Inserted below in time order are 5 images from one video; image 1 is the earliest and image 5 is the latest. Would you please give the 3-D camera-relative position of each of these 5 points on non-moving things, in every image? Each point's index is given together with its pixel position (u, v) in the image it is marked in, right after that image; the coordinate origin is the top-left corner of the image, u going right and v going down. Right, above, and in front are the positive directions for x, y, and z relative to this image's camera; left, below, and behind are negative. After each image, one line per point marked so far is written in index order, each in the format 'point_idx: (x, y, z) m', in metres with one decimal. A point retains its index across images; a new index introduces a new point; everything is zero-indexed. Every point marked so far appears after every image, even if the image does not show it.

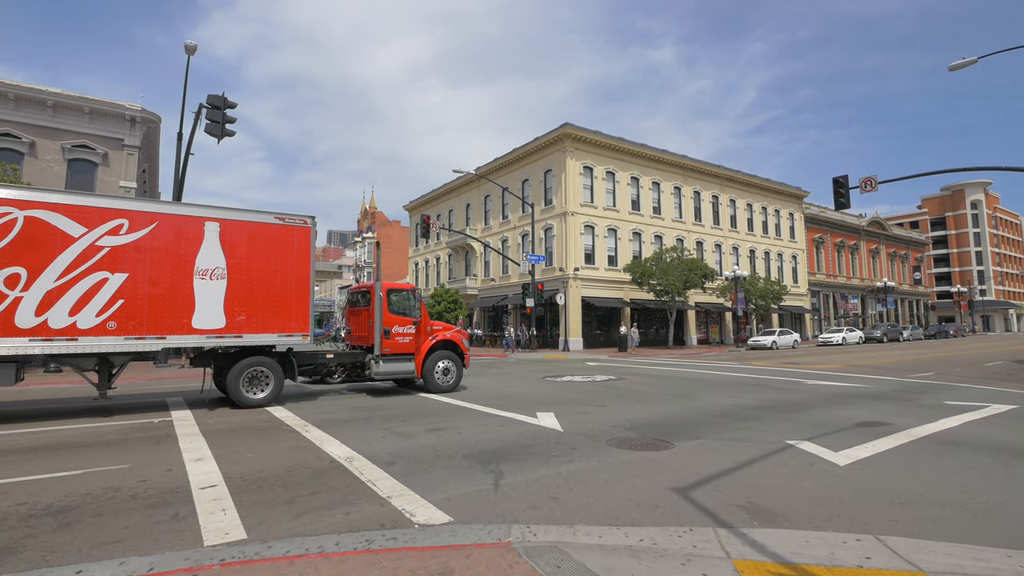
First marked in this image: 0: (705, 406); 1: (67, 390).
0: (+3.6, -2.2, +10.2) m
1: (-10.6, -2.4, +13.1) m
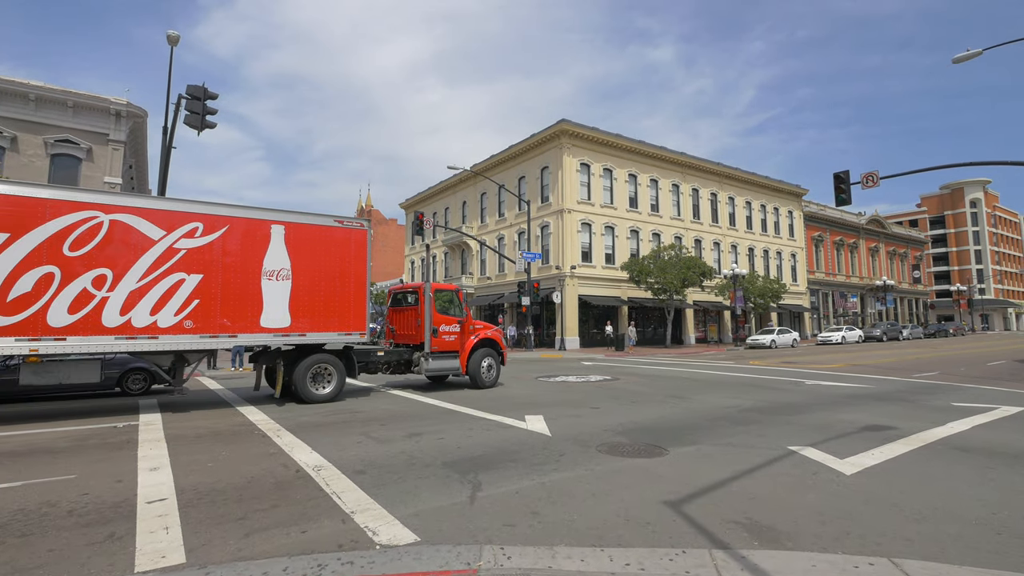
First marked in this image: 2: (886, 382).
0: (+3.4, -2.1, +9.7) m
1: (-10.9, -2.4, +12.6) m
2: (+9.8, -2.5, +14.4) m
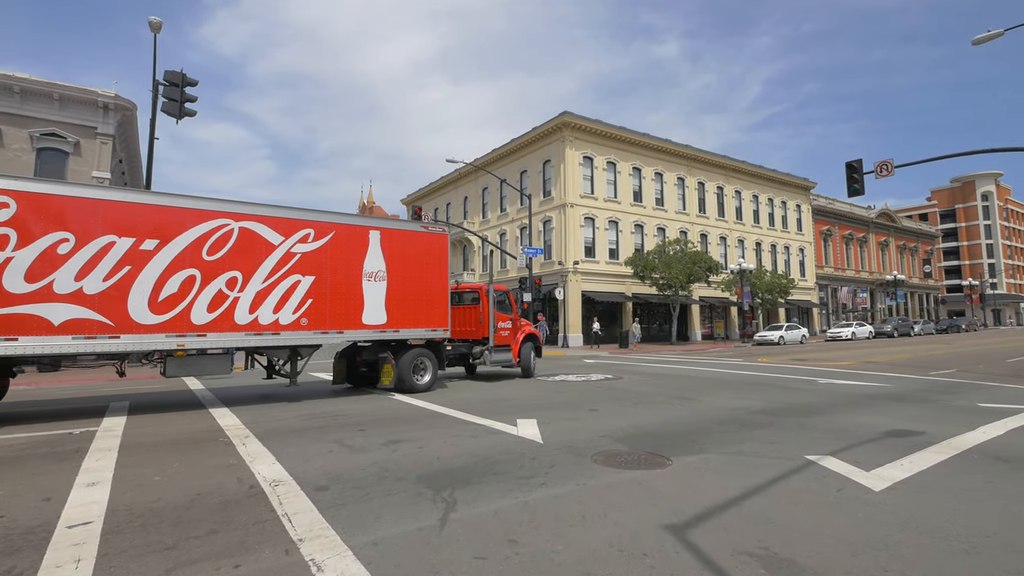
0: (+3.2, -2.0, +9.0) m
1: (-11.0, -2.3, +12.1) m
2: (+9.7, -2.3, +13.6) m
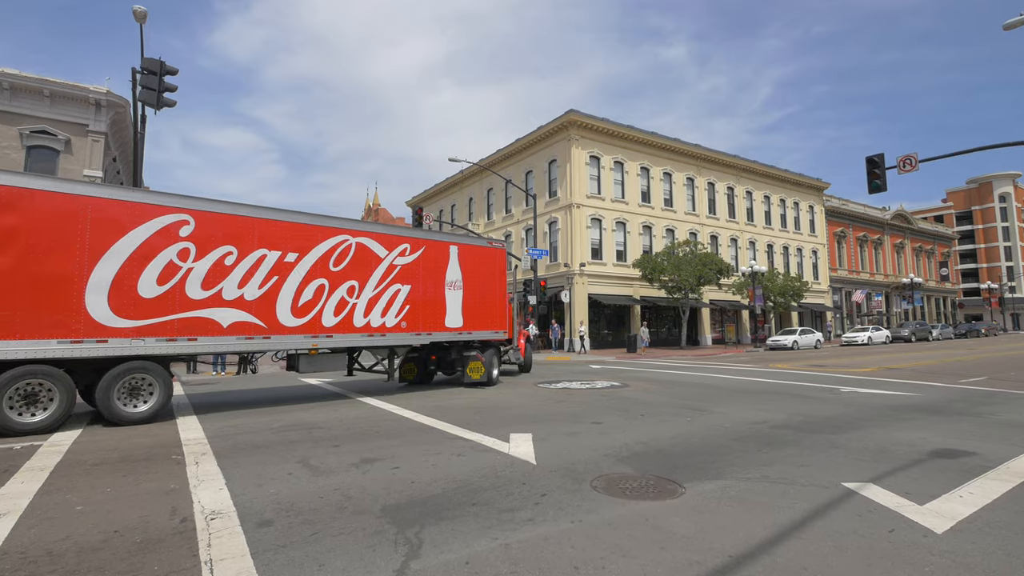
0: (+3.2, -2.0, +8.1) m
1: (-11.0, -2.3, +11.4) m
2: (+9.7, -2.3, +12.6) m
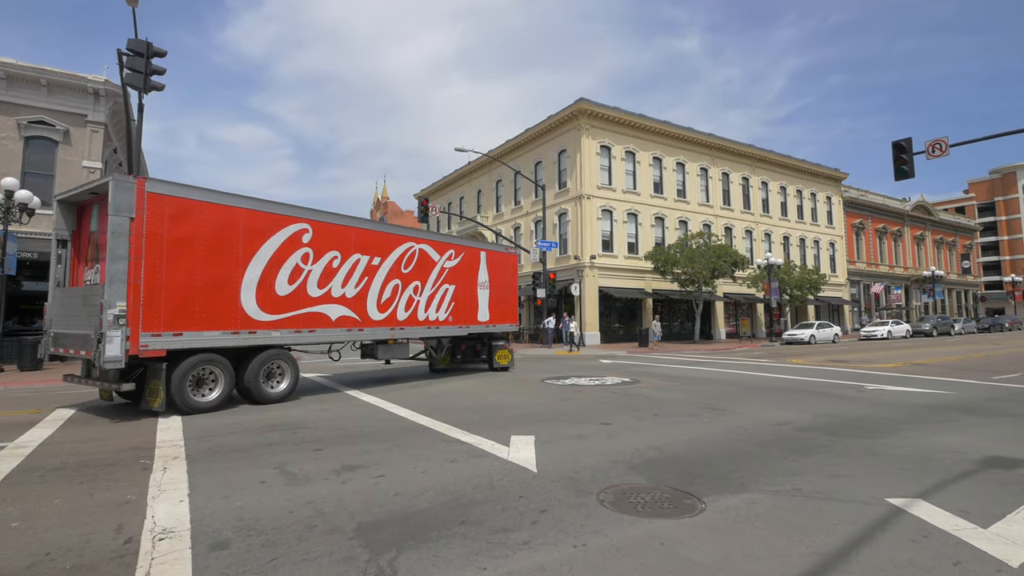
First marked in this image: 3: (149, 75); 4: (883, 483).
0: (+3.2, -1.9, +7.5) m
1: (-10.9, -2.2, +11.0) m
2: (+9.8, -2.1, +11.8) m
3: (-7.4, +4.3, +11.2) m
4: (+3.3, -1.7, +4.9) m
